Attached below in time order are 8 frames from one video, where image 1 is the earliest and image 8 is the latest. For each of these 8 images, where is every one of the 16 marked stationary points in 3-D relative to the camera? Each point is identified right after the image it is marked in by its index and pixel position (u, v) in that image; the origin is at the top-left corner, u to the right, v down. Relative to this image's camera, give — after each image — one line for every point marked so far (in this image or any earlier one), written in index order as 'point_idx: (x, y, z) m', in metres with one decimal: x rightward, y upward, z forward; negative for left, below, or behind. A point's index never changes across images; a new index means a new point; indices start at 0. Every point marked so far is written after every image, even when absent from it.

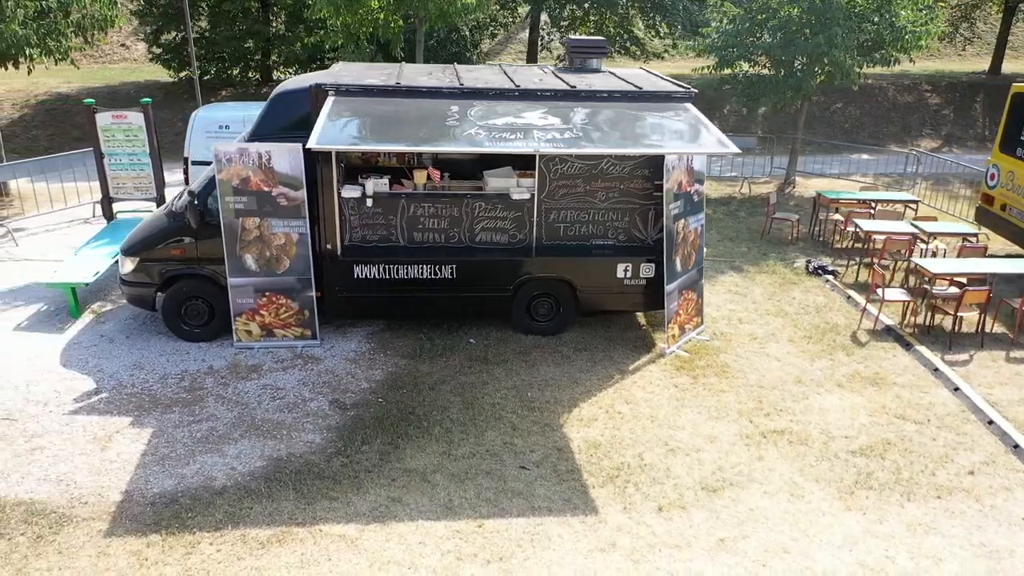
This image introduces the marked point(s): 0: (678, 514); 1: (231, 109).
0: (+1.2, -1.6, +5.5) m
1: (-3.8, +2.4, +10.5) m
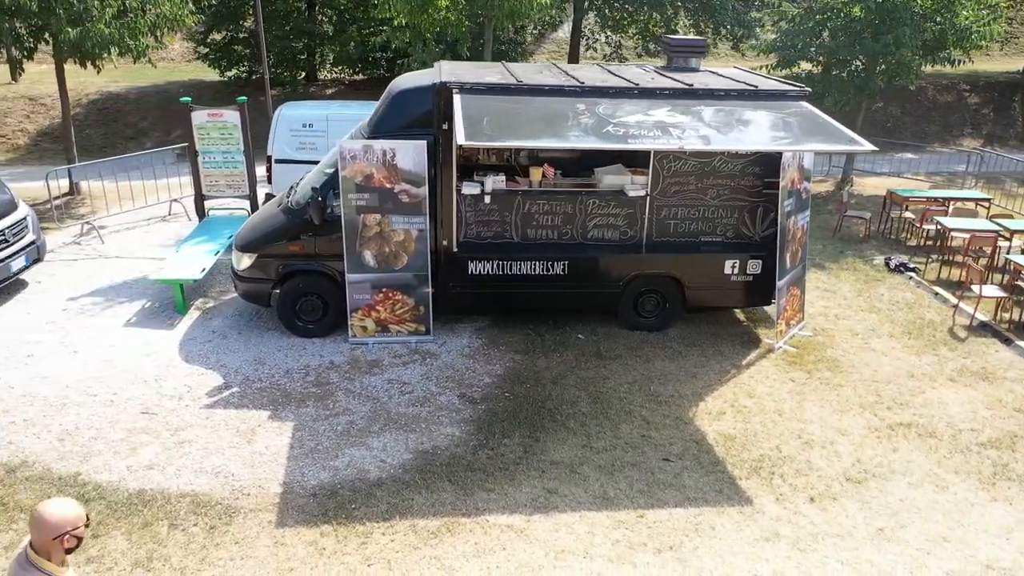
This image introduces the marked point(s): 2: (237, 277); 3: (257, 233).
0: (+2.3, -1.6, +5.6) m
1: (-2.7, +2.5, +10.5) m
2: (-2.7, +0.1, +7.7) m
3: (-2.5, +0.5, +7.6) m
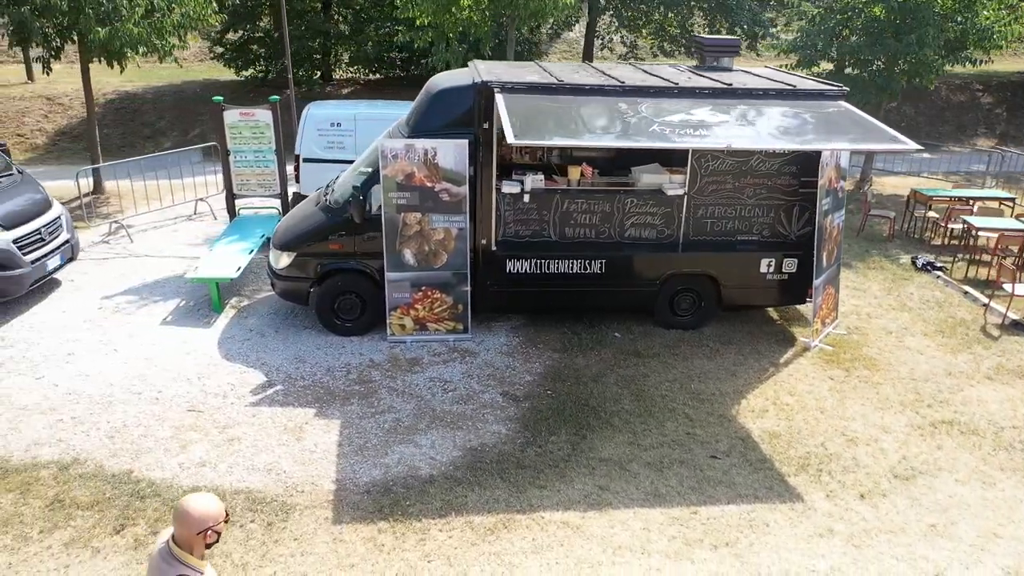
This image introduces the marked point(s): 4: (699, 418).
0: (+2.7, -1.6, +5.6) m
1: (-2.3, +2.5, +10.6) m
2: (-2.3, +0.1, +7.7) m
3: (-2.1, +0.5, +7.6) m
4: (+1.6, -1.1, +6.5) m
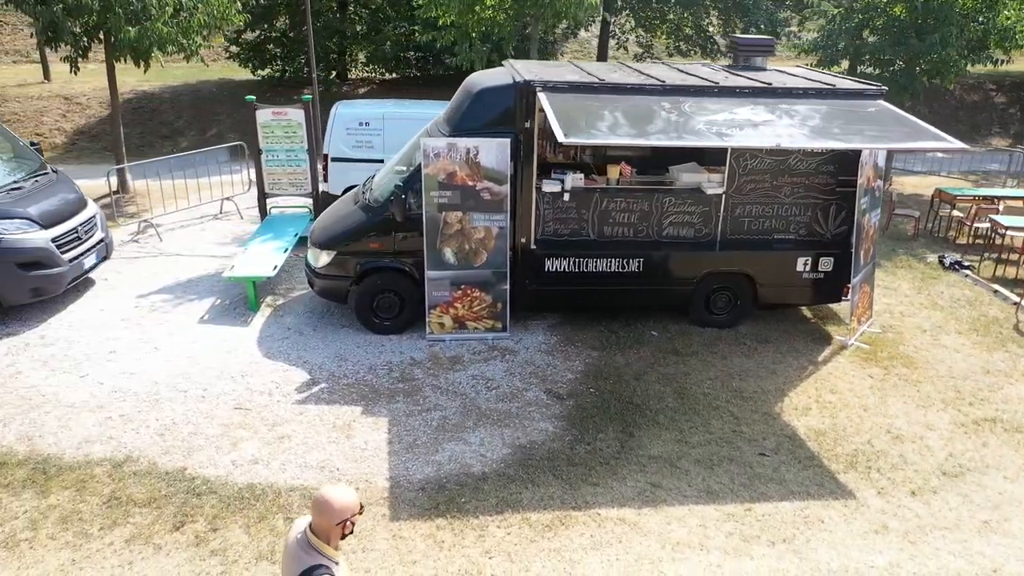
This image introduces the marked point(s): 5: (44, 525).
0: (+3.1, -1.5, +5.7) m
1: (-2.0, +2.5, +10.6) m
2: (-2.0, +0.1, +7.7) m
3: (-1.7, +0.6, +7.6) m
4: (+2.0, -1.1, +6.6) m
5: (-3.2, -1.6, +5.2) m
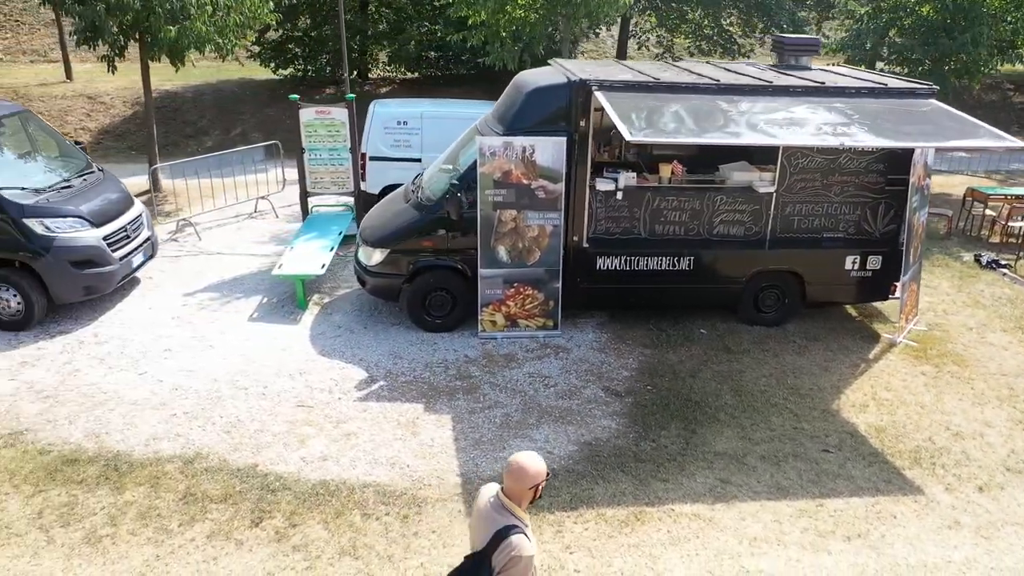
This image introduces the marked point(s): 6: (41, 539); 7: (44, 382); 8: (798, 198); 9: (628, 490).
0: (+3.6, -1.5, +5.7) m
1: (-1.5, +2.5, +10.6) m
2: (-1.4, +0.2, +7.7) m
3: (-1.2, +0.6, +7.7) m
4: (+2.5, -1.1, +6.6) m
5: (-2.6, -1.6, +5.2) m
6: (-3.1, -1.6, +5.1) m
7: (-4.2, -0.8, +6.9) m
8: (+2.9, +0.9, +7.7) m
9: (+0.8, -1.5, +5.6) m
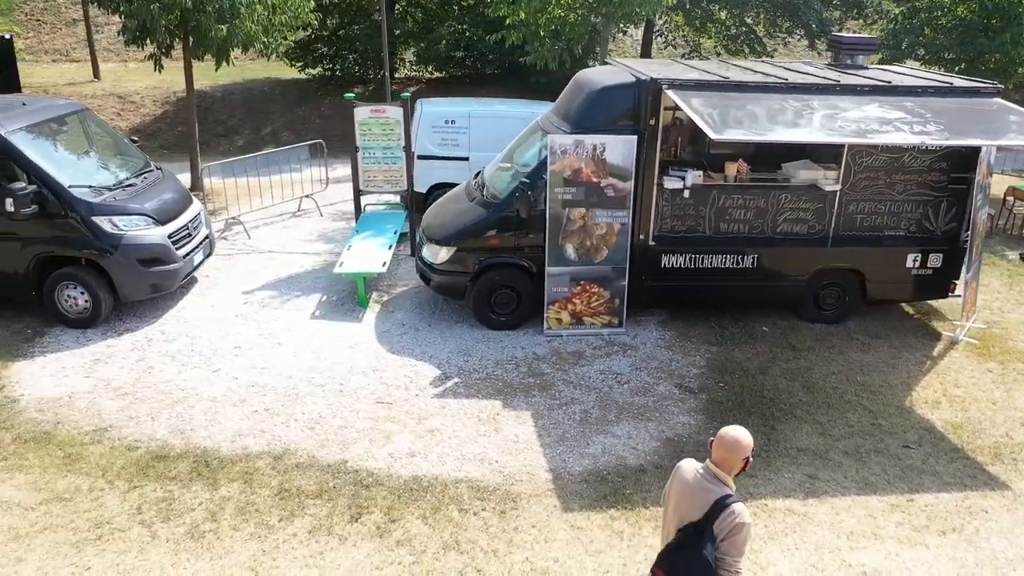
0: (+4.3, -1.5, +5.7) m
1: (-0.8, +2.5, +10.6) m
2: (-0.8, +0.2, +7.8) m
3: (-0.6, +0.6, +7.7) m
4: (+3.2, -1.0, +6.6) m
5: (-2.0, -1.6, +5.3) m
6: (-2.4, -1.6, +5.1) m
7: (-3.5, -0.8, +6.9) m
8: (+3.5, +0.9, +7.8) m
9: (+1.5, -1.4, +5.6) m
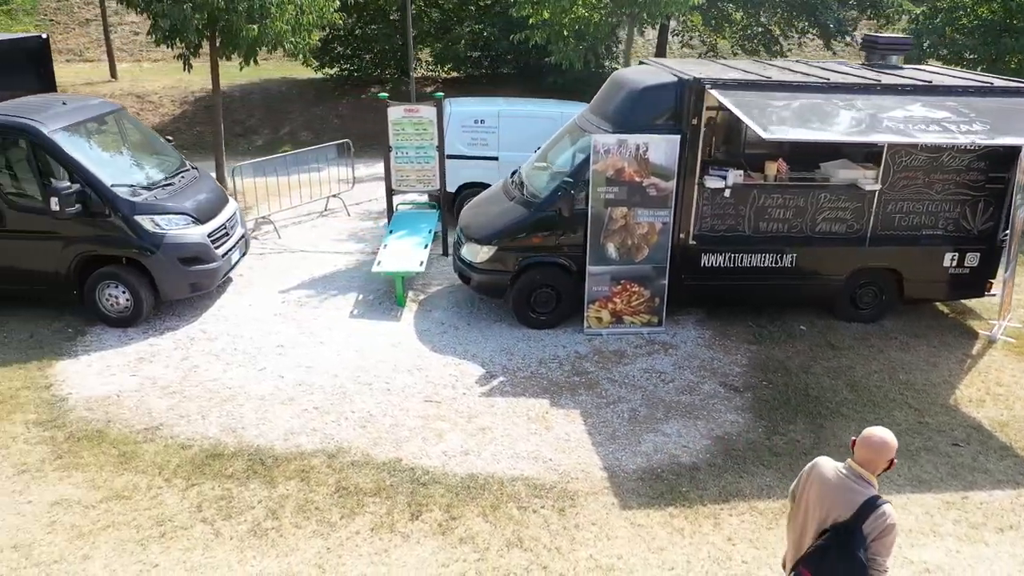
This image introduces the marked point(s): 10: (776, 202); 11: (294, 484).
0: (+4.7, -1.5, +5.8) m
1: (-0.4, +2.5, +10.7) m
2: (-0.4, +0.2, +7.8) m
3: (-0.2, +0.6, +7.7) m
4: (+3.6, -1.0, +6.7) m
5: (-1.6, -1.6, +5.3) m
6: (-2.0, -1.6, +5.1) m
7: (-3.1, -0.8, +6.9) m
8: (+3.9, +0.9, +7.8) m
9: (+1.9, -1.4, +5.7) m
10: (+2.6, +0.9, +7.7) m
11: (-1.6, -1.4, +5.6) m
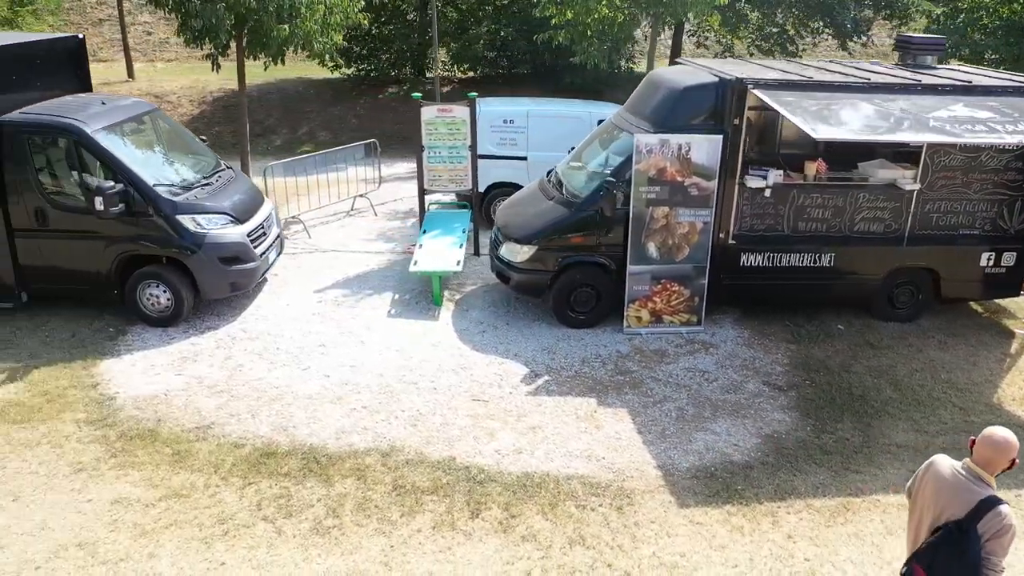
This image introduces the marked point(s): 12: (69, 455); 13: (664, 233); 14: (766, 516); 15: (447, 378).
0: (+5.1, -1.5, +5.8) m
1: (0.0, +2.5, +10.7) m
2: (0.0, +0.2, +7.8) m
3: (+0.2, +0.6, +7.7) m
4: (+4.0, -1.0, +6.7) m
5: (-1.2, -1.5, +5.3) m
6: (-1.6, -1.6, +5.1) m
7: (-2.7, -0.8, +6.9) m
8: (+4.3, +0.9, +7.8) m
9: (+2.3, -1.4, +5.7) m
10: (+3.0, +0.9, +7.7) m
11: (-1.2, -1.4, +5.6) m
12: (-3.4, -1.3, +5.9) m
13: (+1.5, +0.5, +7.5) m
14: (+1.7, -1.6, +5.3) m
15: (-0.6, -0.8, +6.9) m
